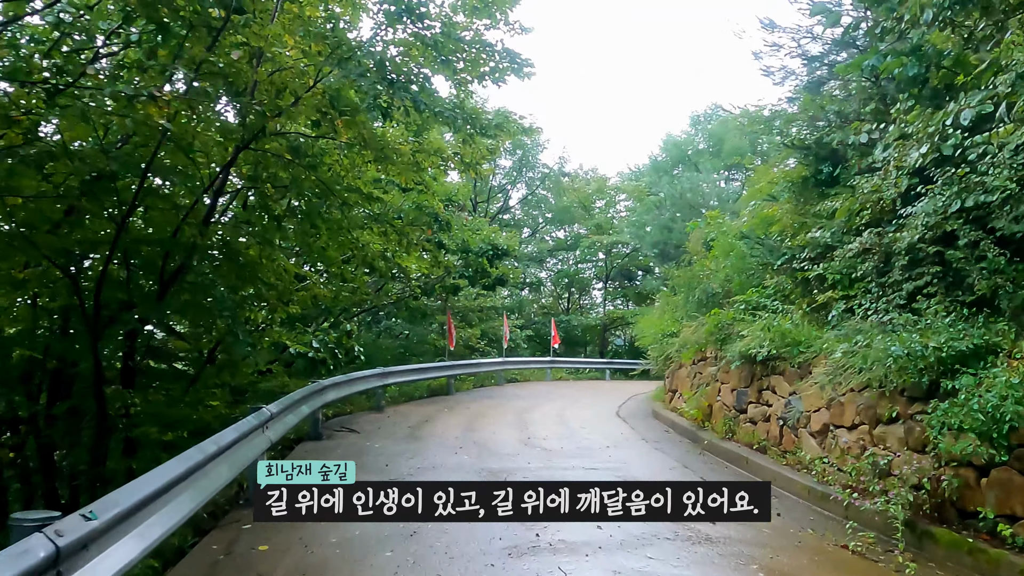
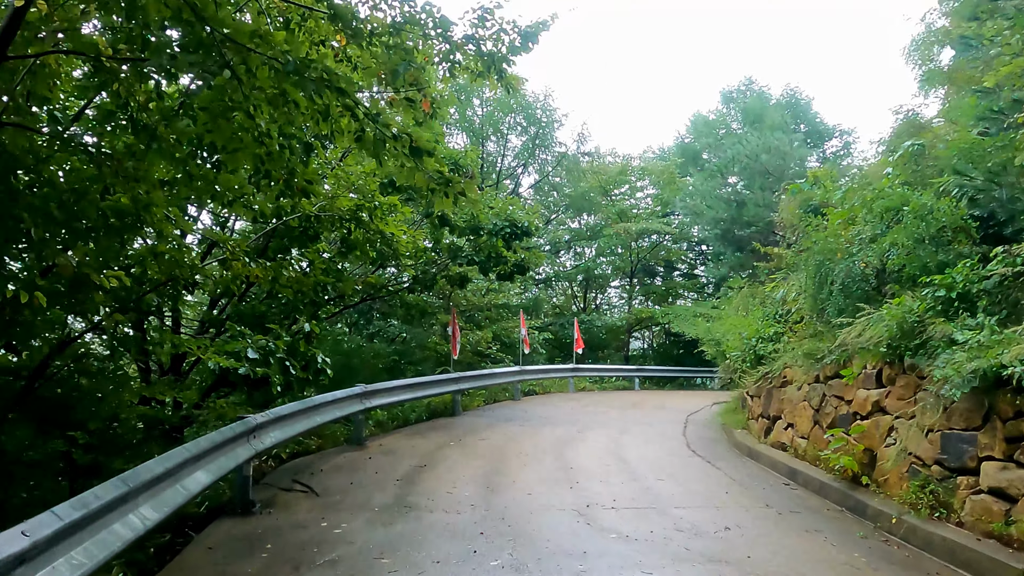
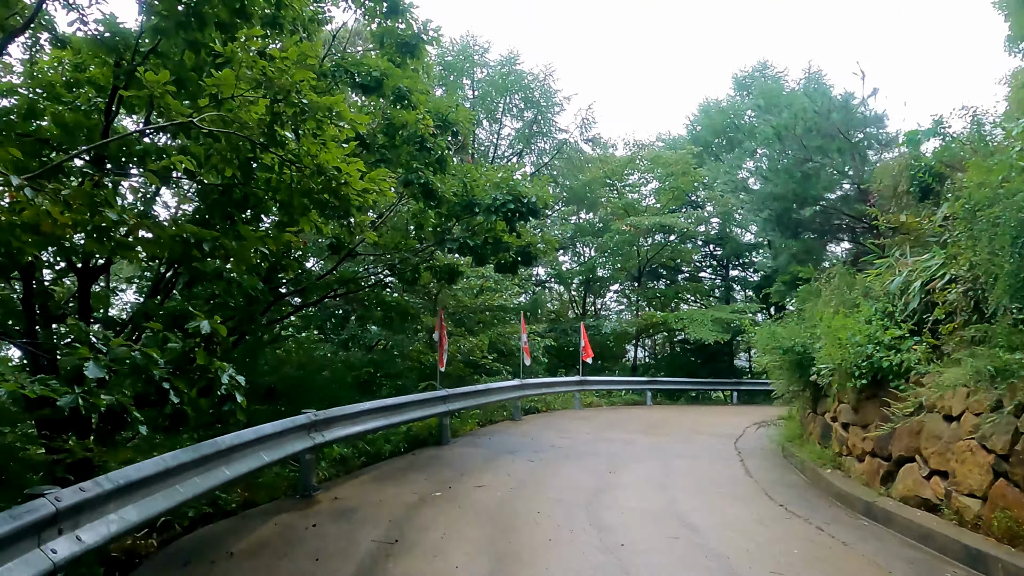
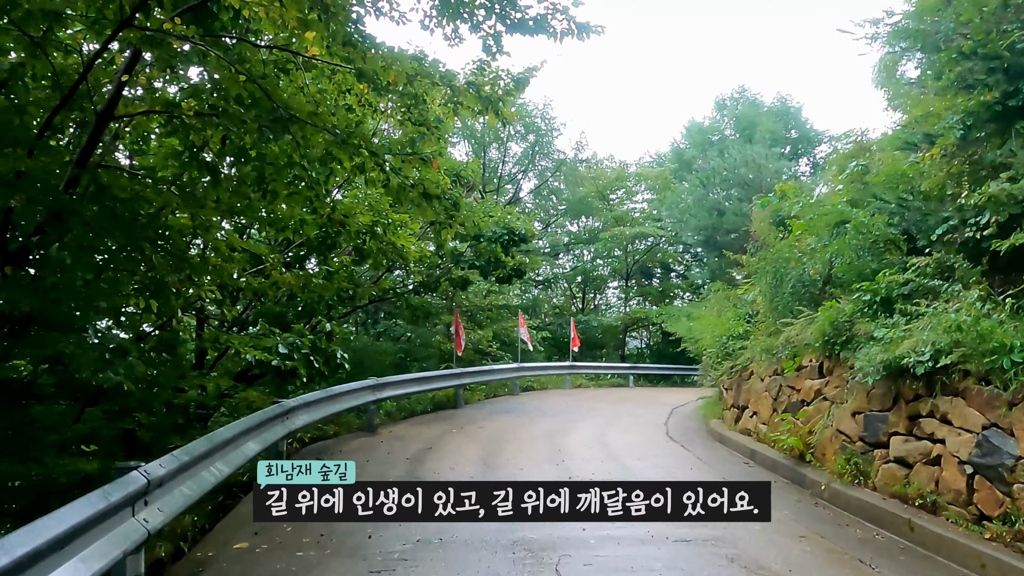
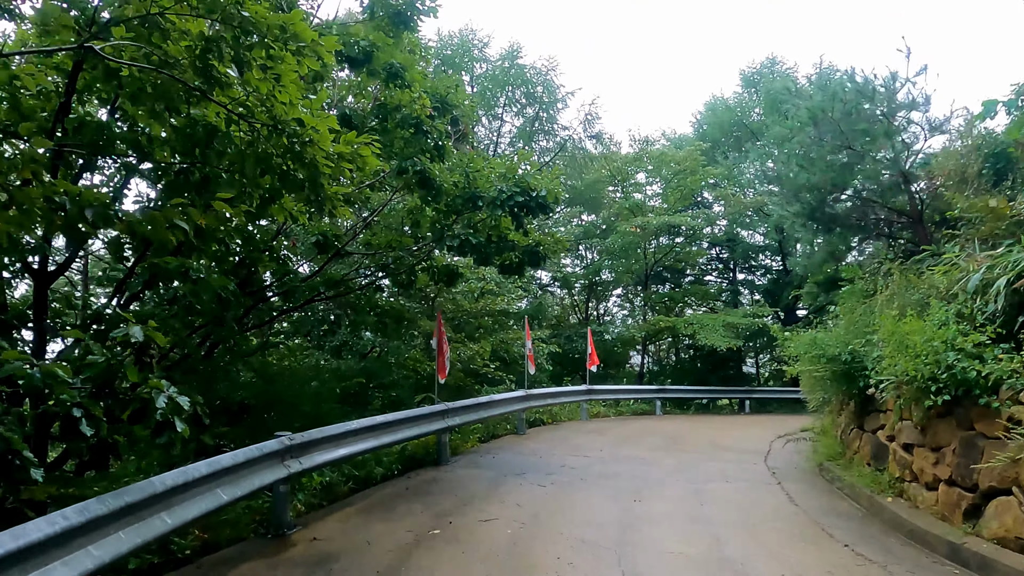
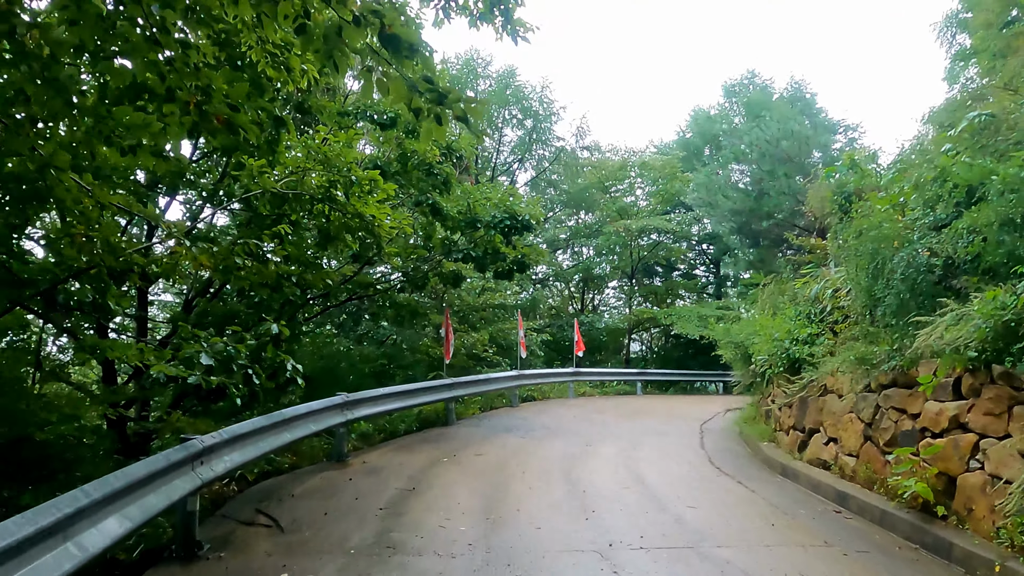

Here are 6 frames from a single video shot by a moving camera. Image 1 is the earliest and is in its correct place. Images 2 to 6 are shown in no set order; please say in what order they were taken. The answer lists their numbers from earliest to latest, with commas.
4, 2, 6, 3, 5
